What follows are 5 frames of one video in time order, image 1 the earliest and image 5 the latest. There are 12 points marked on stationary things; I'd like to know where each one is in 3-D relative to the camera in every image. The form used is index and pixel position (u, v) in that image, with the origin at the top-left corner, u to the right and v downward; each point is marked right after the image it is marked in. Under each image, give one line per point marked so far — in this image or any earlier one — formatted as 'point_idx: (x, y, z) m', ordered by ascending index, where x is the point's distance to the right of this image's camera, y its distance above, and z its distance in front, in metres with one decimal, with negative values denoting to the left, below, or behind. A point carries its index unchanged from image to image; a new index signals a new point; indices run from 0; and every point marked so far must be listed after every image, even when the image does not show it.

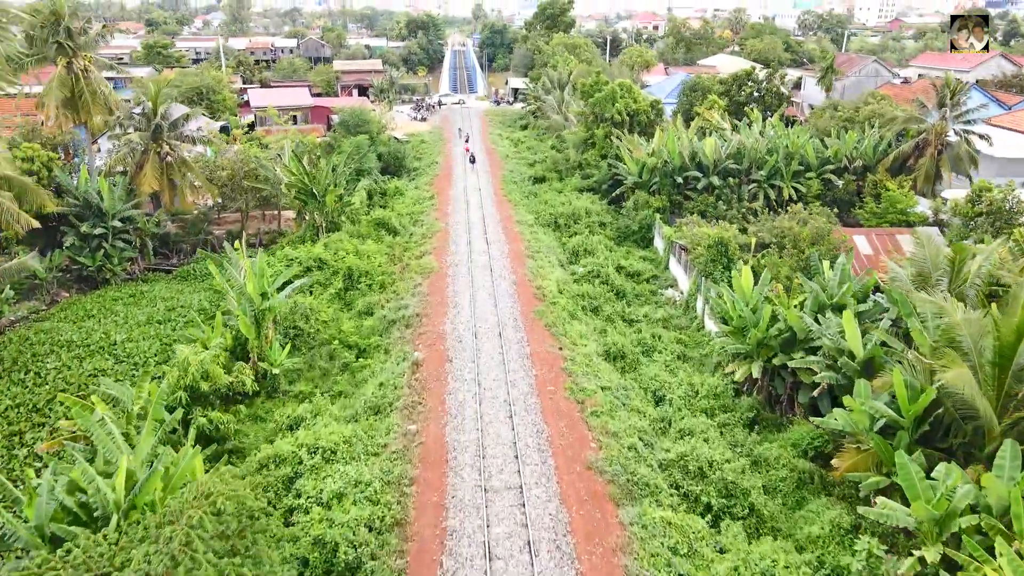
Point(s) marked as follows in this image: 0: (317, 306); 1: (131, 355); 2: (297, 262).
0: (-4.4, -0.4, +16.8) m
1: (-8.0, -1.4, +15.6) m
2: (-5.4, +0.7, +18.5) m
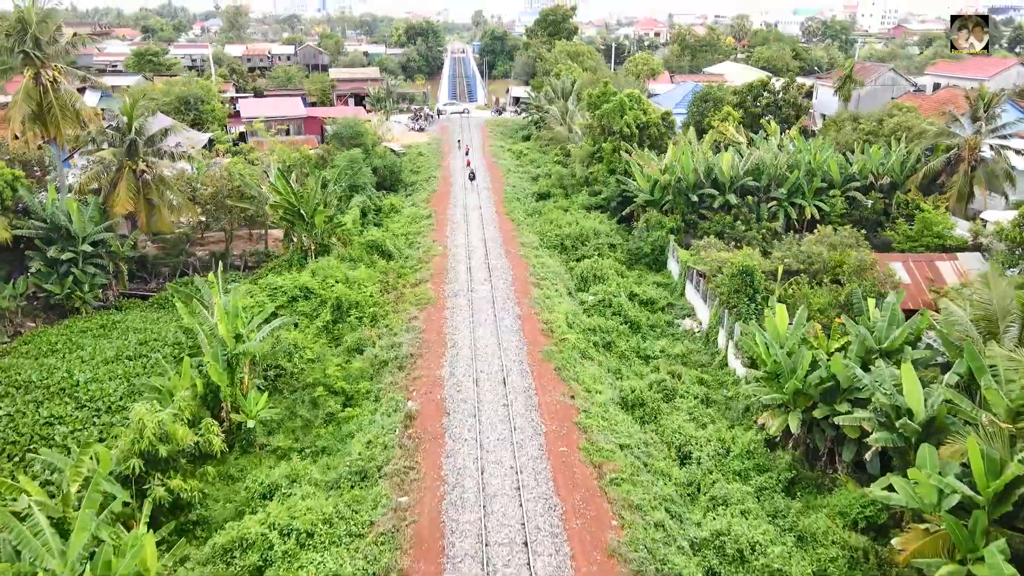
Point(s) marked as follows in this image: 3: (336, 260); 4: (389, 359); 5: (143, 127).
0: (-4.3, -1.1, +15.2) m
1: (-8.0, -2.1, +14.1) m
2: (-5.3, 0.0, +17.0) m
3: (-4.6, +0.7, +19.4) m
4: (-2.3, -1.3, +13.8) m
5: (-9.7, +4.2, +19.5) m
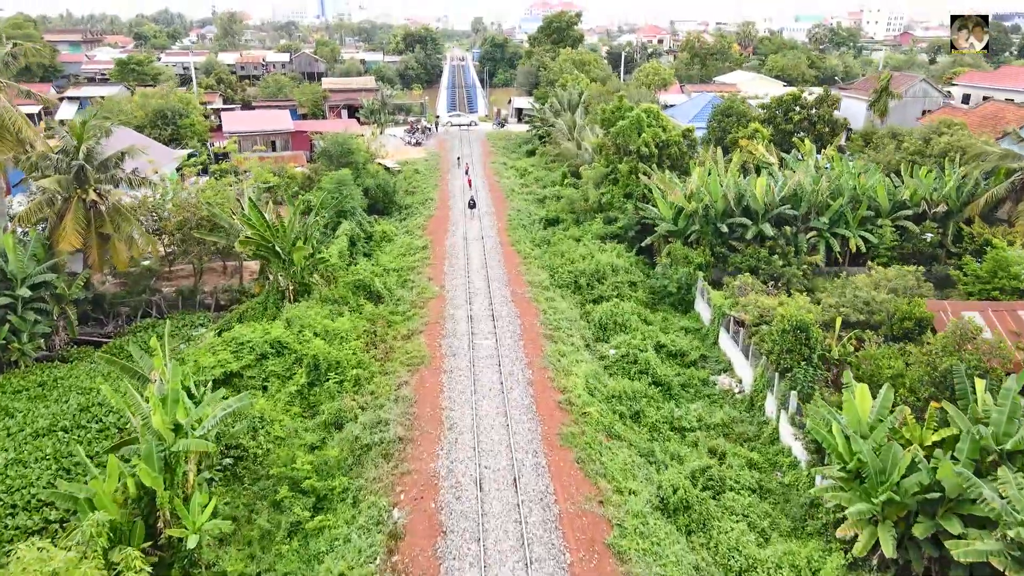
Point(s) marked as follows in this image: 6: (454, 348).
0: (-4.1, -2.2, +12.6) m
1: (-7.8, -3.1, +11.5) m
2: (-5.1, -1.1, +14.4) m
3: (-4.4, -0.4, +16.8) m
4: (-2.1, -2.4, +11.3) m
5: (-9.5, +3.2, +16.9) m
6: (-1.1, -1.2, +14.2) m
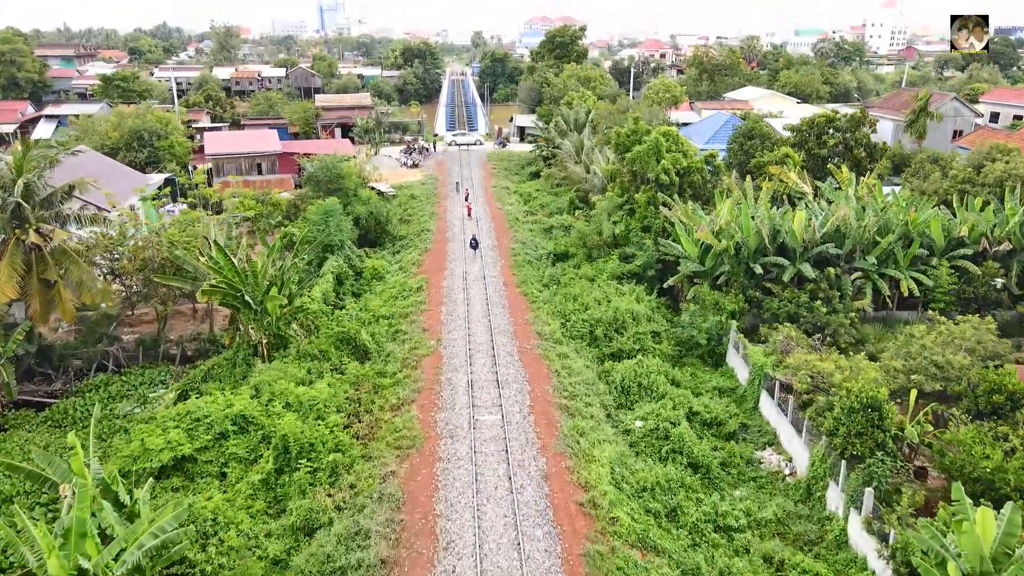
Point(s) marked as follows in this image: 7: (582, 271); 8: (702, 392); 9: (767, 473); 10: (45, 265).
0: (-4.0, -3.2, +10.3) m
1: (-7.6, -4.1, +9.1) m
2: (-5.0, -2.1, +12.1) m
3: (-4.3, -1.5, +14.5) m
4: (-2.0, -3.3, +8.9) m
5: (-9.4, +2.1, +14.7) m
6: (-1.0, -2.2, +11.9) m
7: (+1.8, +0.5, +19.4) m
8: (+3.7, -2.0, +14.6) m
9: (+4.2, -3.1, +12.3) m
10: (-9.4, +0.5, +14.9) m
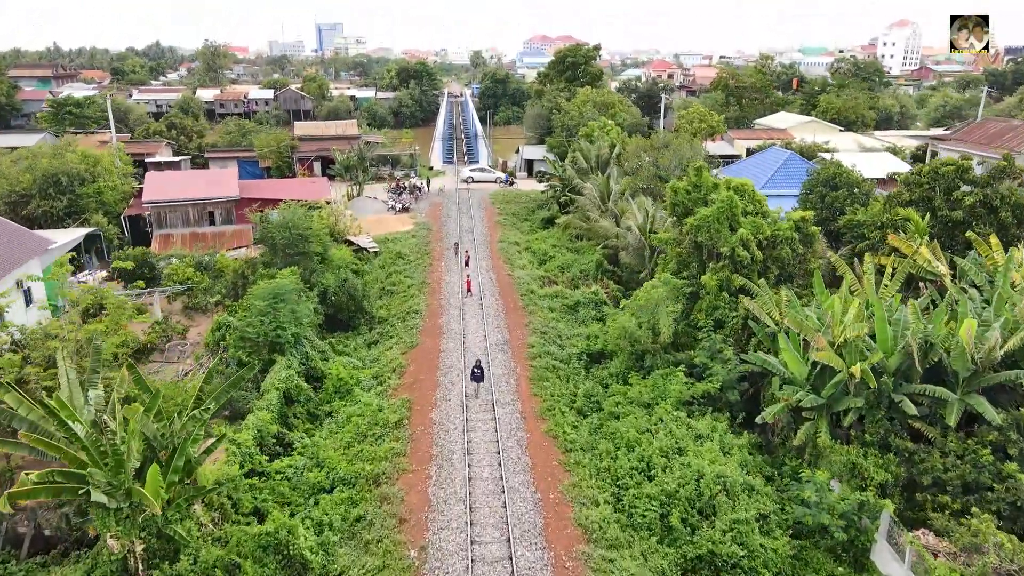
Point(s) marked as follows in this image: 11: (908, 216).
0: (-3.6, -5.3, +4.4) m
1: (-7.3, -6.2, +3.2) m
2: (-4.6, -4.3, +6.2) m
3: (-3.9, -3.7, +8.6) m
4: (-1.6, -5.4, +3.0) m
5: (-9.0, -0.1, +8.9) m
6: (-0.6, -4.3, +6.0) m
7: (+2.2, -1.8, +13.6) m
8: (+4.1, -4.2, +8.7) m
9: (+4.6, -5.2, +6.4) m
10: (-9.0, -1.7, +9.1) m
11: (+8.2, +1.5, +15.4) m
